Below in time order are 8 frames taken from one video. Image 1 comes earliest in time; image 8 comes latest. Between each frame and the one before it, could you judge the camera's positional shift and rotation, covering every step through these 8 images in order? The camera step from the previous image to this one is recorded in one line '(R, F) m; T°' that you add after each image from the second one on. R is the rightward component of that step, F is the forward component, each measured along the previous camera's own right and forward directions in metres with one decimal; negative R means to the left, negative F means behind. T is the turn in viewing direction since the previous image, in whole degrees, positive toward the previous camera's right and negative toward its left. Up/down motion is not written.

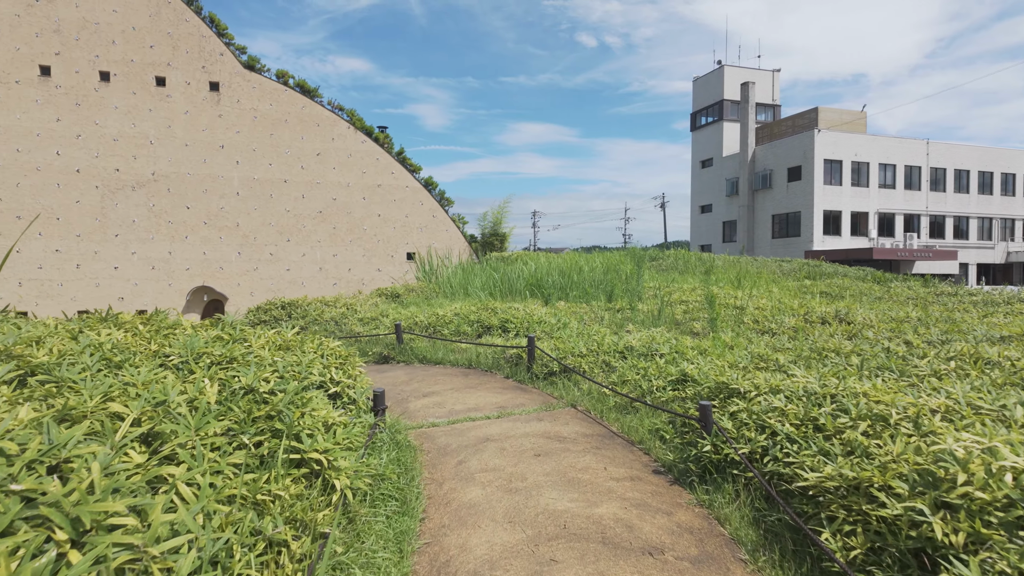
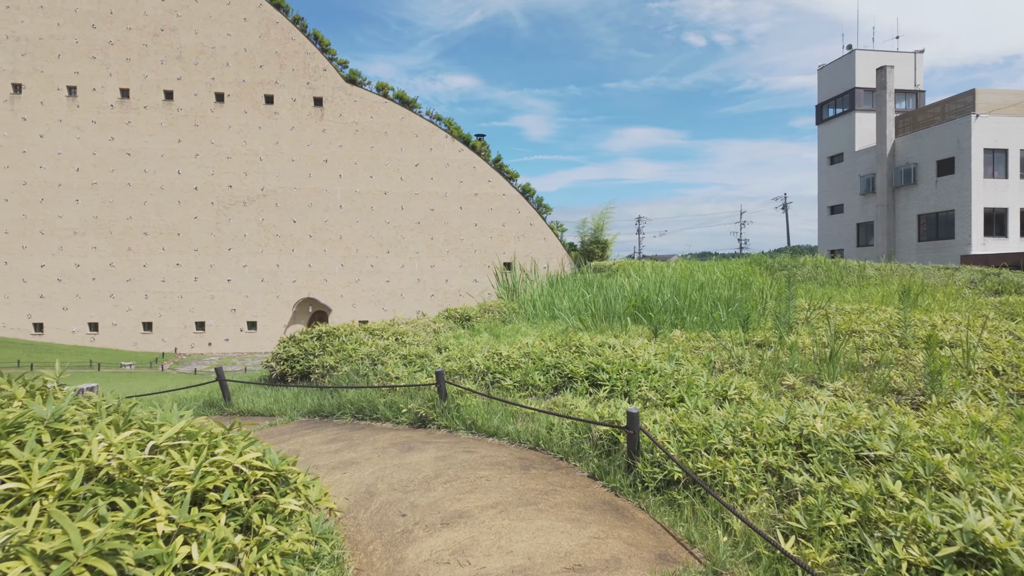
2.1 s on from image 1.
(+0.1, +2.3) m; -10°
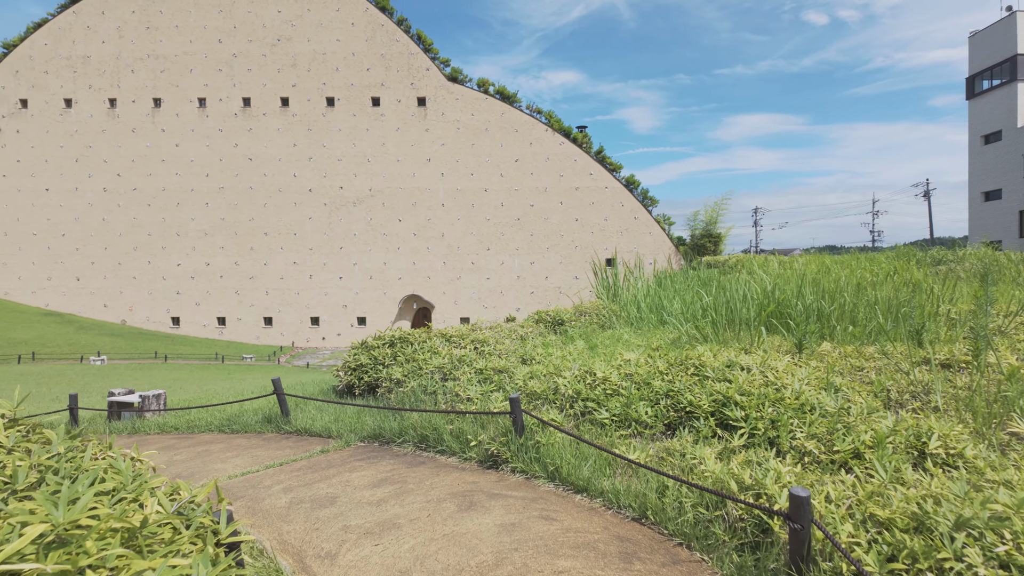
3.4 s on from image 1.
(0.0, +1.1) m; -10°
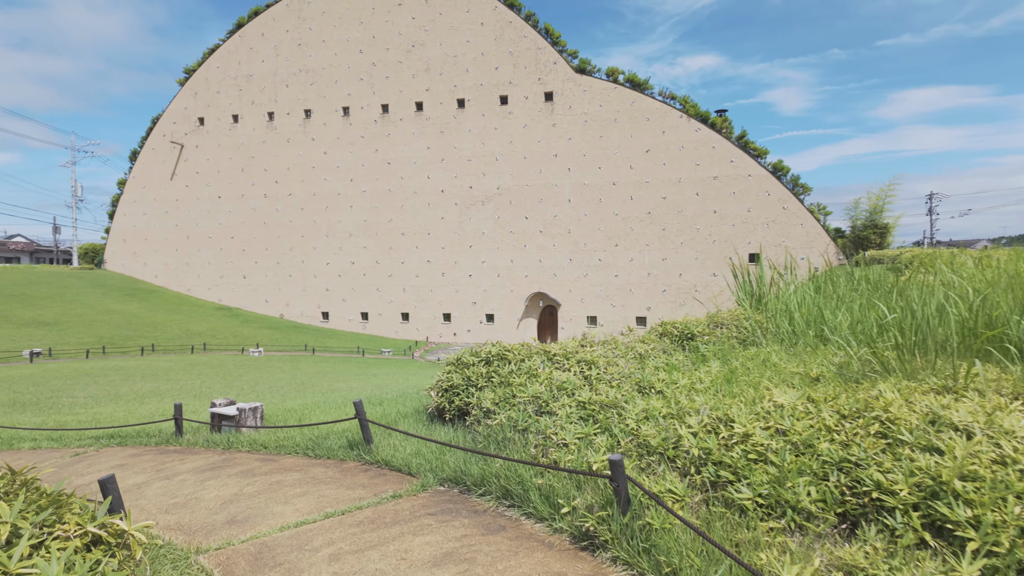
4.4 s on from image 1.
(+0.1, +0.9) m; -13°
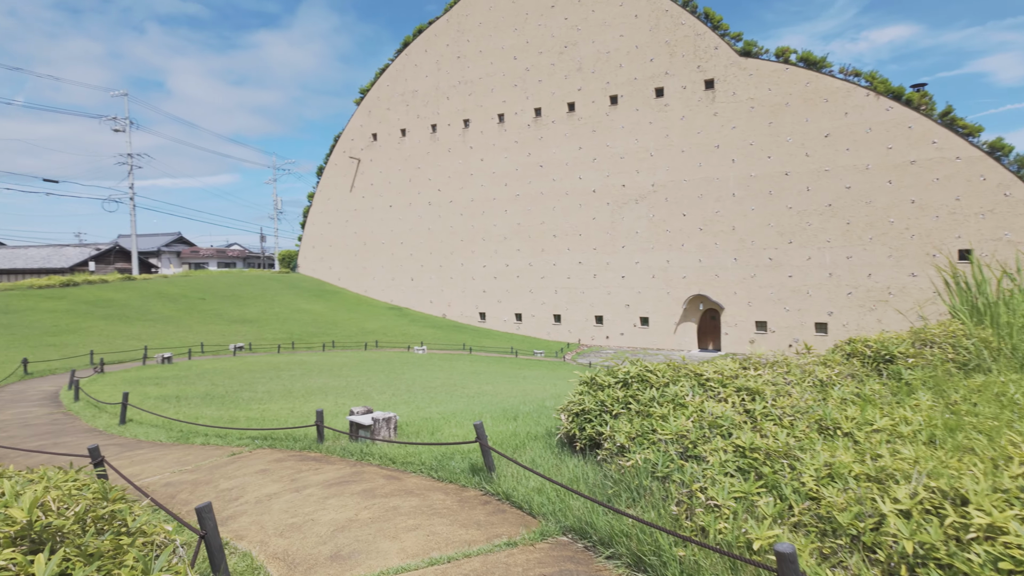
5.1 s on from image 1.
(+0.1, +0.6) m; -15°
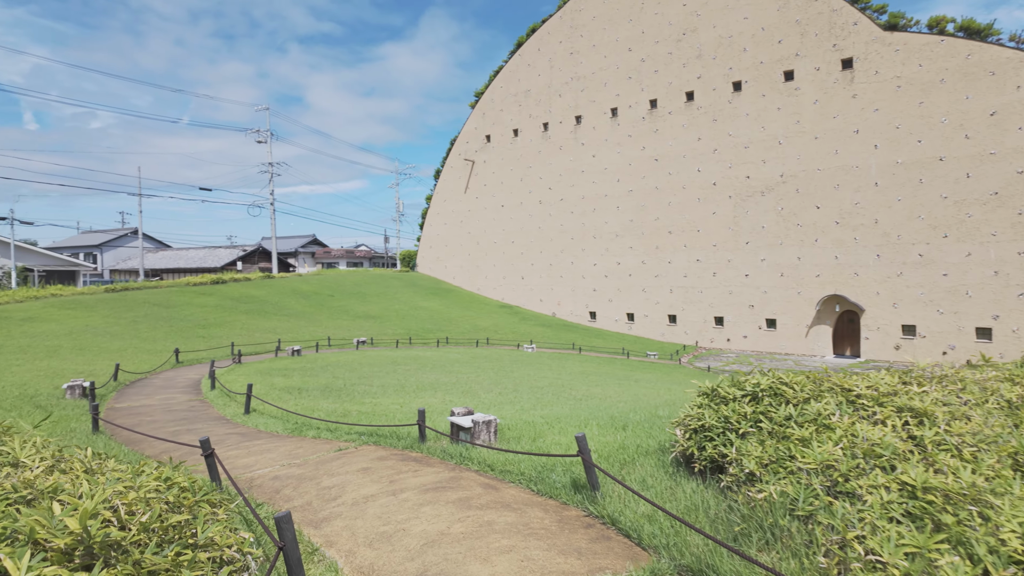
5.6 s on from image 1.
(0.0, +0.4) m; -11°
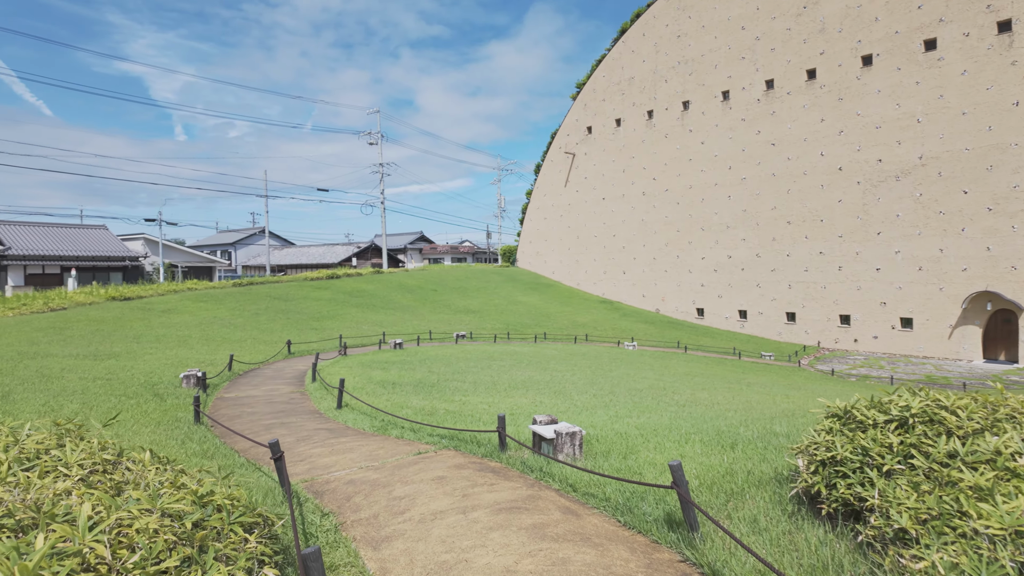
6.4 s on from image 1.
(+0.1, +0.5) m; -10°
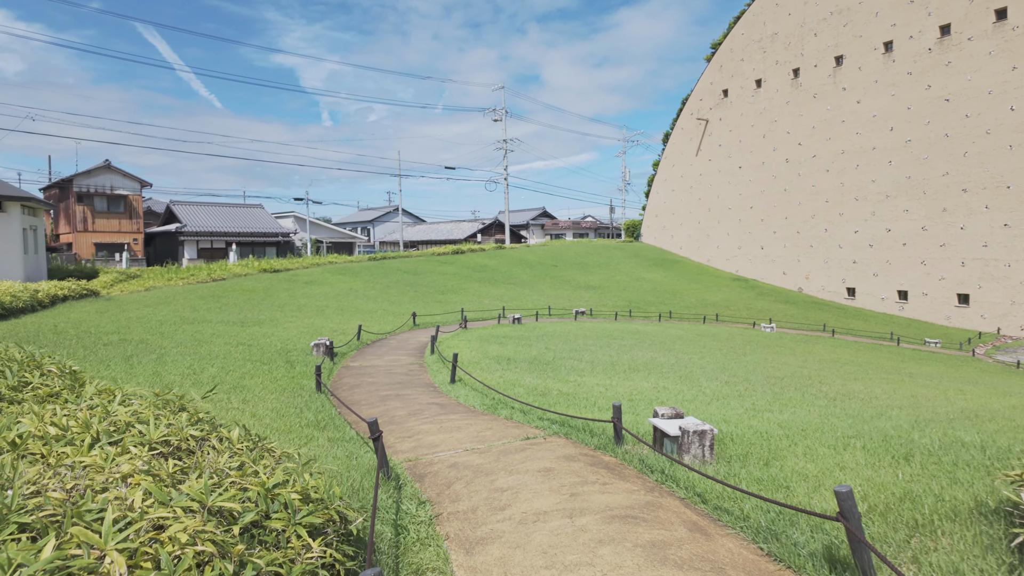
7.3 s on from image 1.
(0.0, +0.6) m; -12°
